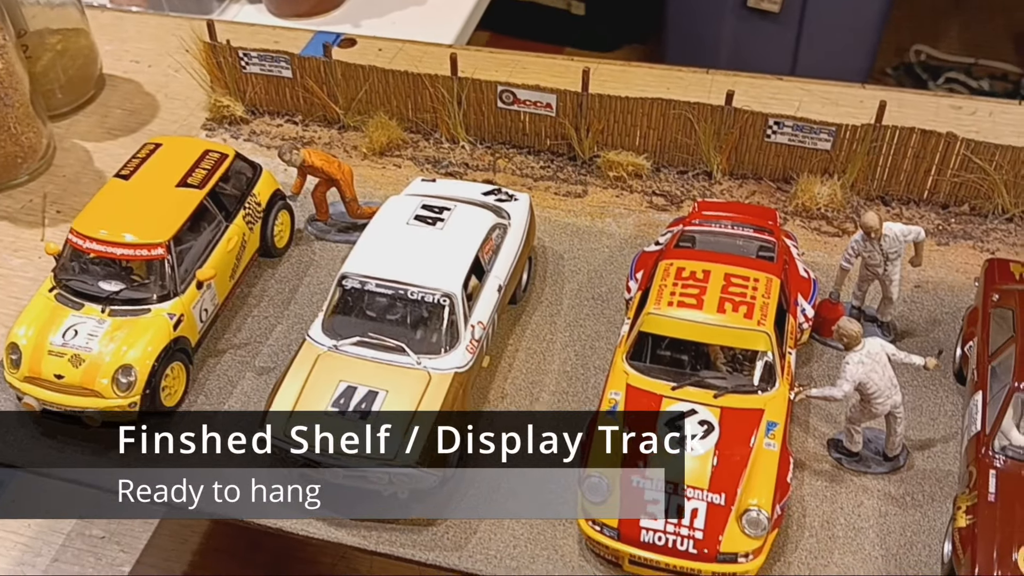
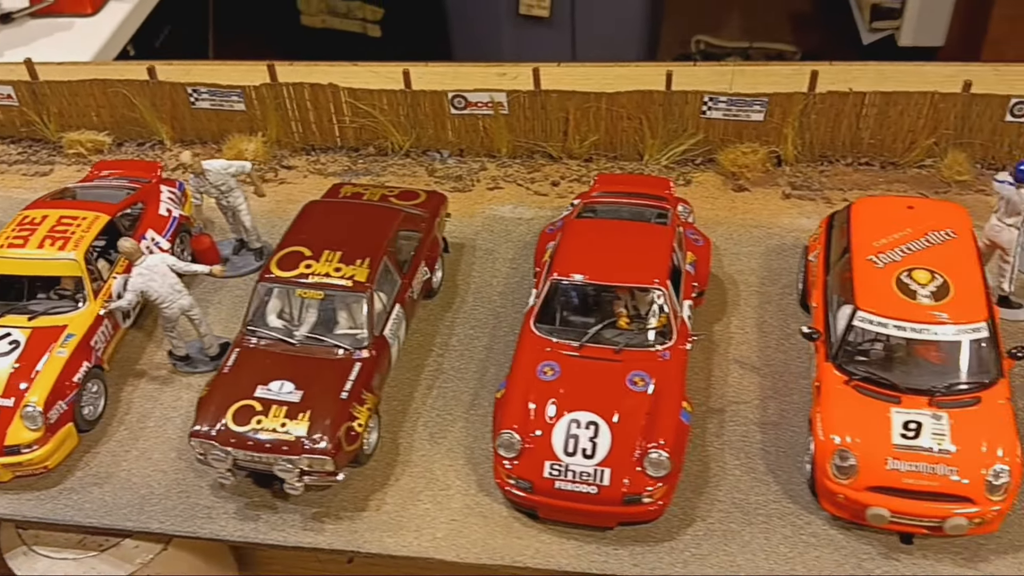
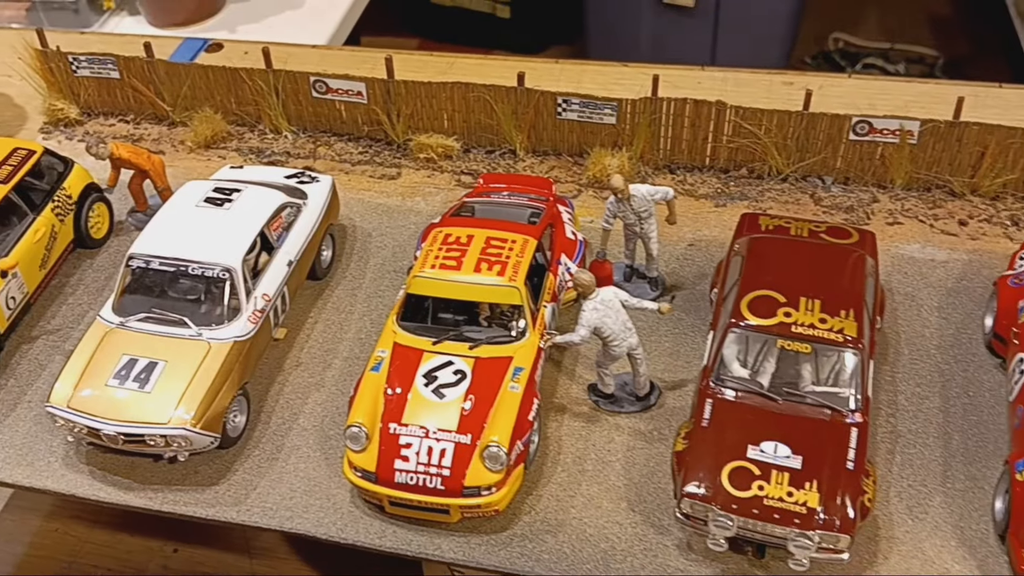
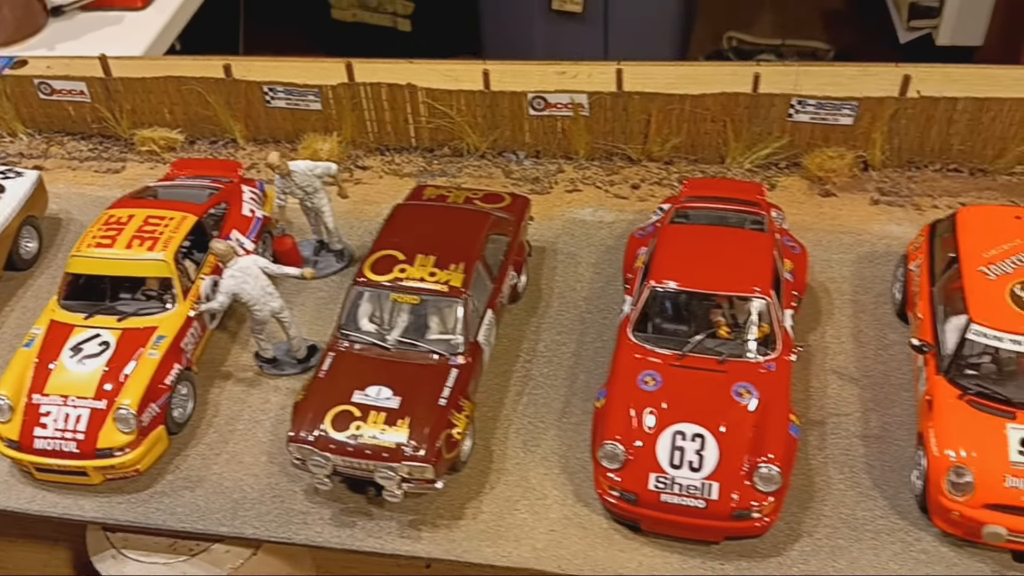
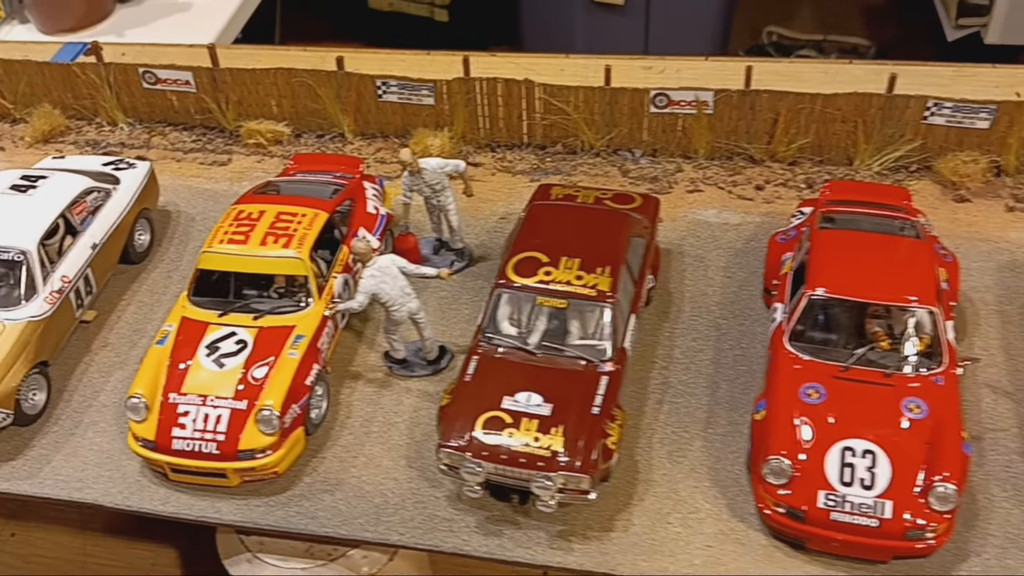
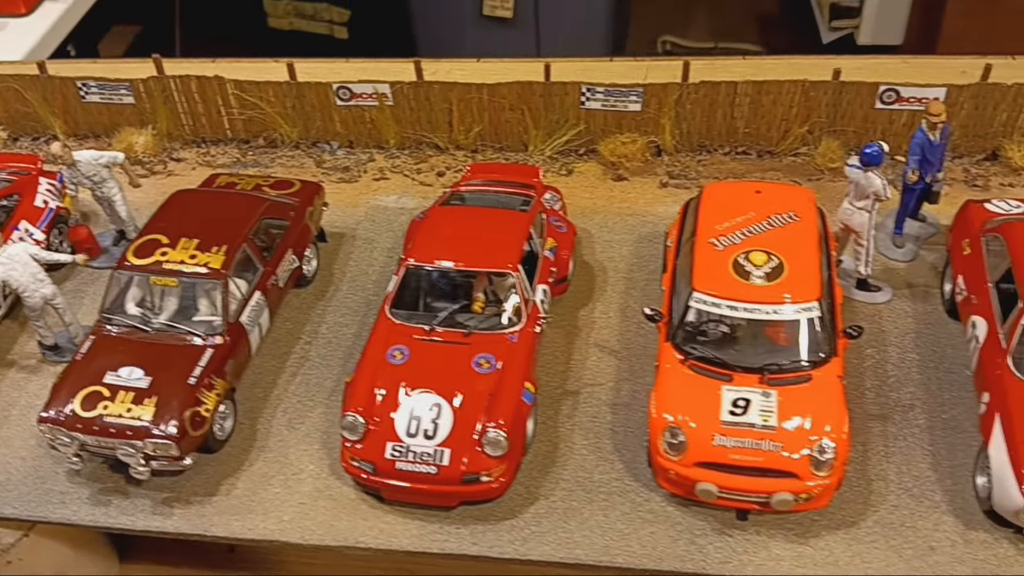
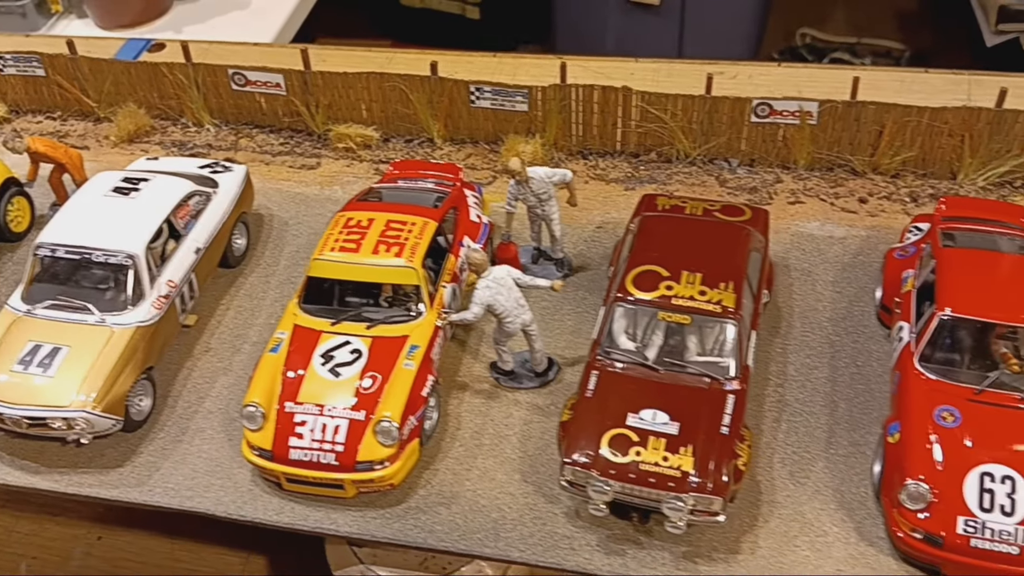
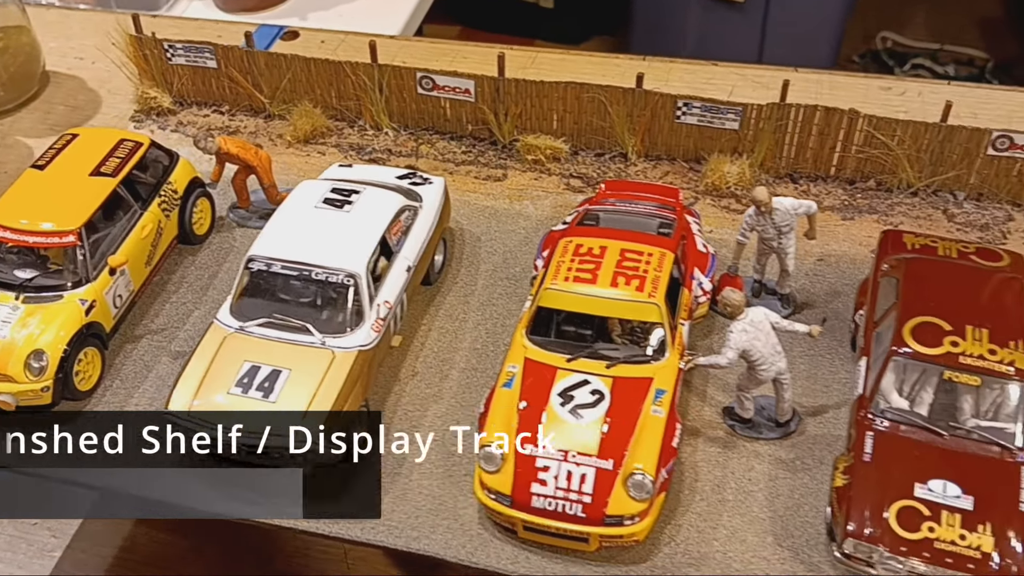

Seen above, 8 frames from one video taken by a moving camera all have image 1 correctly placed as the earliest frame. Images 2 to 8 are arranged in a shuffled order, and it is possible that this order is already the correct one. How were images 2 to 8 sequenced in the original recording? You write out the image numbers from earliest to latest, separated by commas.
8, 3, 7, 5, 4, 2, 6
